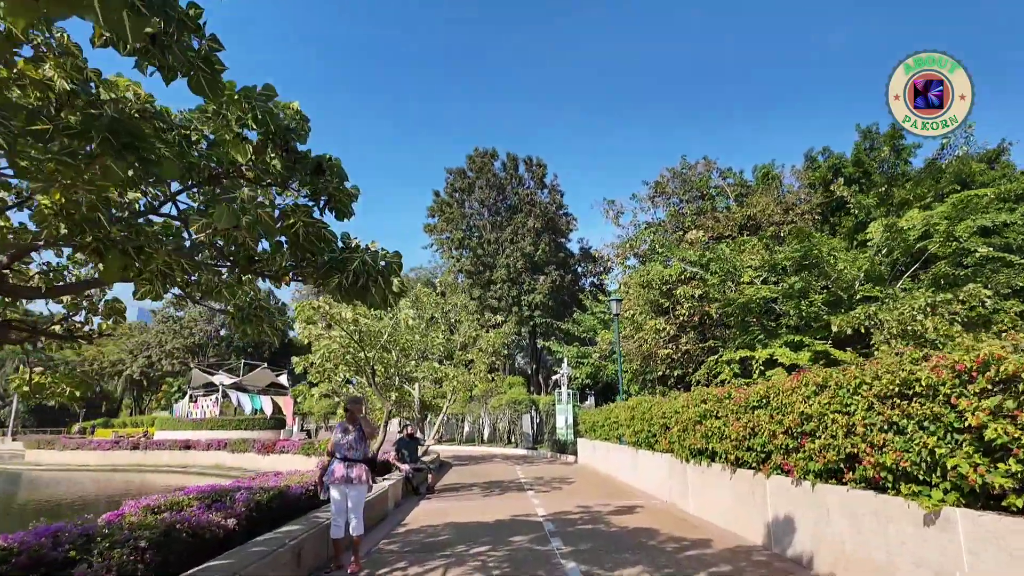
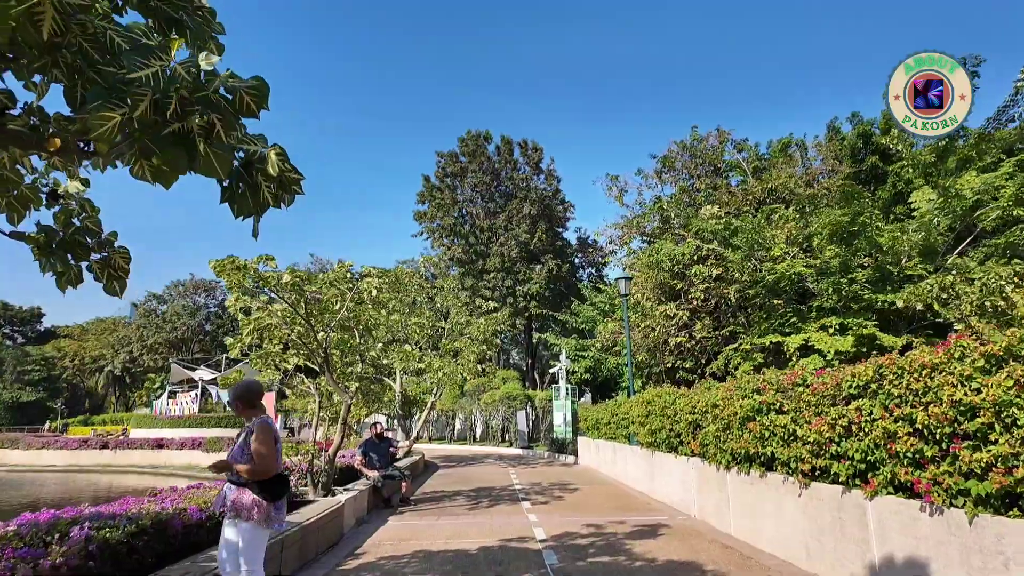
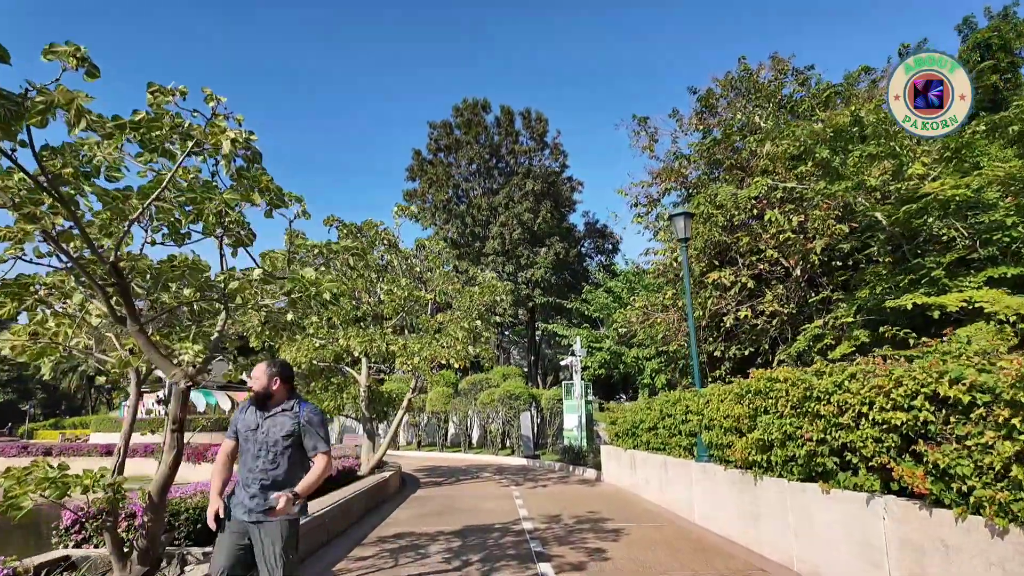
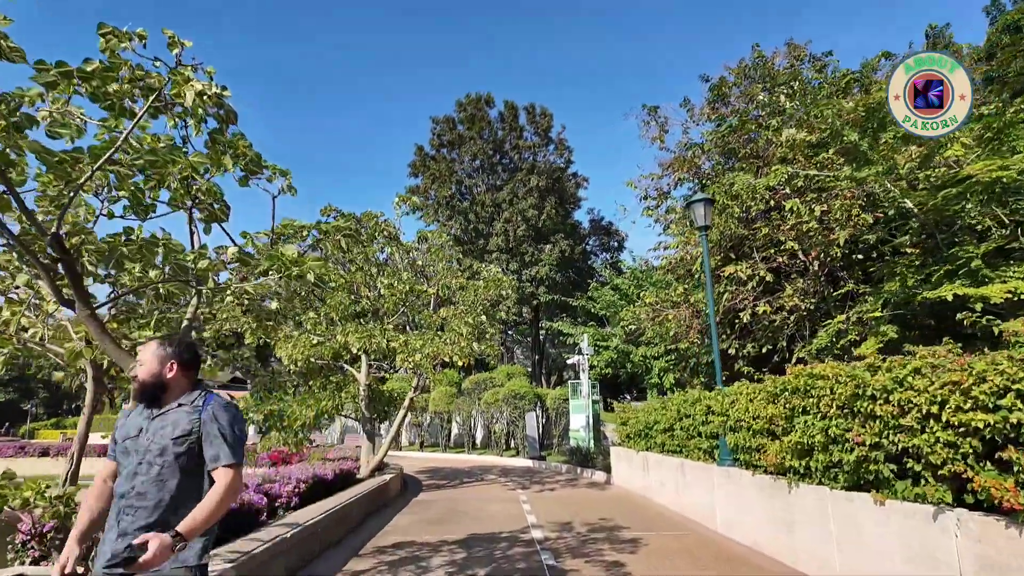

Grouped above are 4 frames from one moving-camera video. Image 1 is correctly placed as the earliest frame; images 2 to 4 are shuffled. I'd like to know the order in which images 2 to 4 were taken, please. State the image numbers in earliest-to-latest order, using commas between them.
2, 3, 4
